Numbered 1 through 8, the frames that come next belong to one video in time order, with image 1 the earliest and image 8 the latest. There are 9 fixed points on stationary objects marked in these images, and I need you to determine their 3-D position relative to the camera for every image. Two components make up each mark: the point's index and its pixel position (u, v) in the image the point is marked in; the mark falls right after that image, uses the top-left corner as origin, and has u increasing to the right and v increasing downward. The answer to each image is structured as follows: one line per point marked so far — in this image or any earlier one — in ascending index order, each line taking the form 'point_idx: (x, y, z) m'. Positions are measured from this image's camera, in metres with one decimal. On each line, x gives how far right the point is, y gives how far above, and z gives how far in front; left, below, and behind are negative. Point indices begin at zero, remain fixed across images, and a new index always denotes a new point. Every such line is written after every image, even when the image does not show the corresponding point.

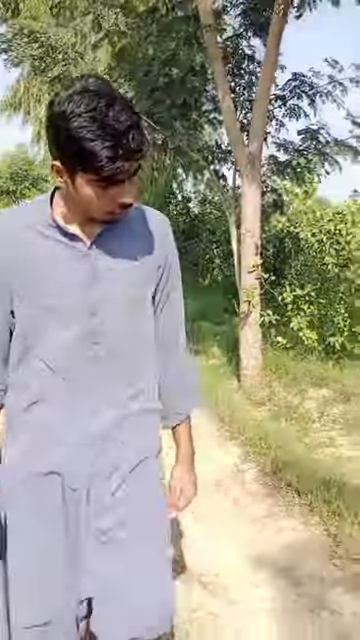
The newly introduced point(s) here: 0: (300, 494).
0: (+0.8, -1.1, +4.0) m
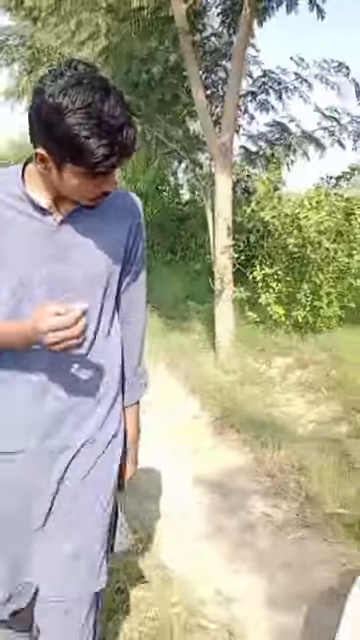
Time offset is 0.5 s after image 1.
0: (+0.5, -0.8, +4.7) m
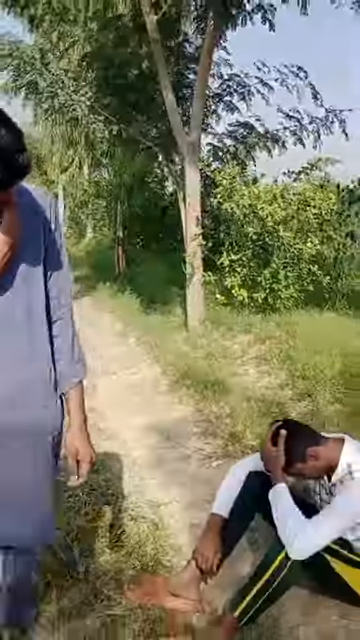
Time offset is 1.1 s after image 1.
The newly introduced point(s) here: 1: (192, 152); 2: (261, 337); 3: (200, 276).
0: (+0.1, -0.6, +5.6) m
1: (+0.2, +2.1, +8.1) m
2: (+1.0, -0.2, +7.7) m
3: (+0.3, +0.6, +8.5) m
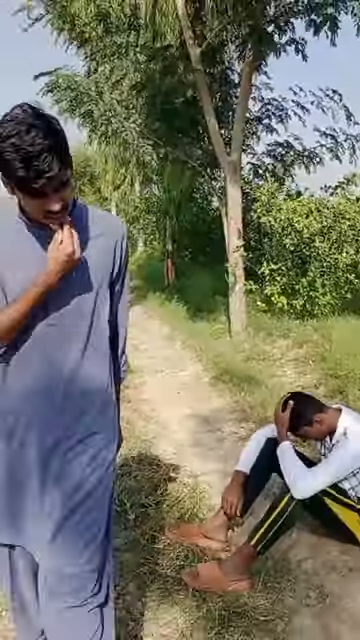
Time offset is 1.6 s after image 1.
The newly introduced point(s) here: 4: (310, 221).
0: (+0.5, -0.6, +6.3) m
1: (+0.7, +2.1, +8.8) m
2: (+1.5, -0.3, +8.3) m
3: (+0.9, +0.5, +9.1) m
4: (+1.8, +1.3, +8.8) m
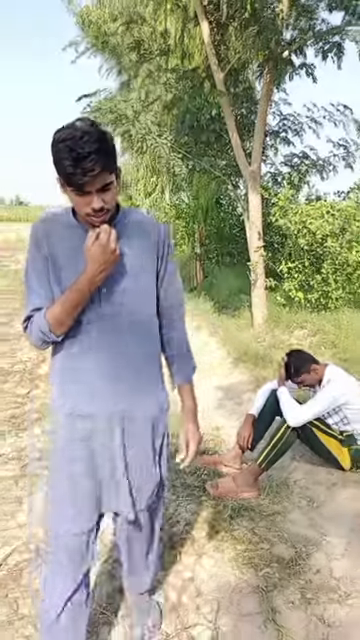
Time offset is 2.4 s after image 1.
0: (+0.8, -0.5, +7.3) m
1: (+1.1, +2.2, +9.8) m
2: (+1.9, -0.1, +9.3) m
3: (+1.3, +0.6, +10.2) m
4: (+2.2, +1.5, +9.8) m
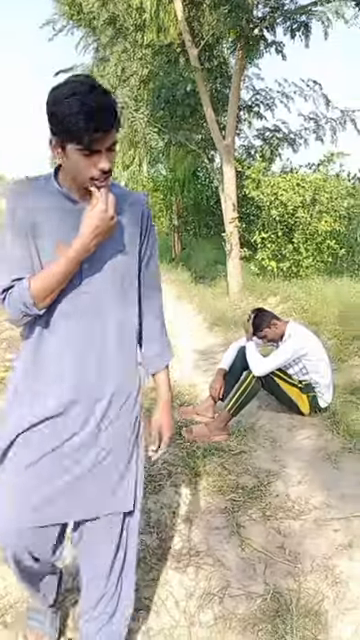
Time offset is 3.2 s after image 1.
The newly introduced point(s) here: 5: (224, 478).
0: (+0.5, -0.1, +7.8) m
1: (+0.8, +2.7, +10.2) m
2: (+1.6, +0.4, +9.8) m
3: (+1.0, +1.1, +10.6) m
4: (+1.8, +2.0, +10.2) m
5: (+0.3, -1.0, +4.1) m
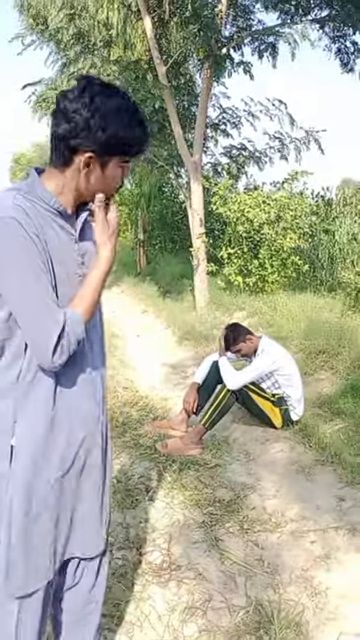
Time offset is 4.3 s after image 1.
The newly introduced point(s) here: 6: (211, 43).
0: (+0.2, -0.3, +7.9) m
1: (+0.2, +2.5, +10.4) m
2: (+1.1, +0.1, +10.0) m
3: (+0.4, +0.9, +10.8) m
4: (+1.3, +1.7, +10.4) m
5: (+0.1, -1.1, +4.1) m
6: (+0.4, +4.0, +9.1) m
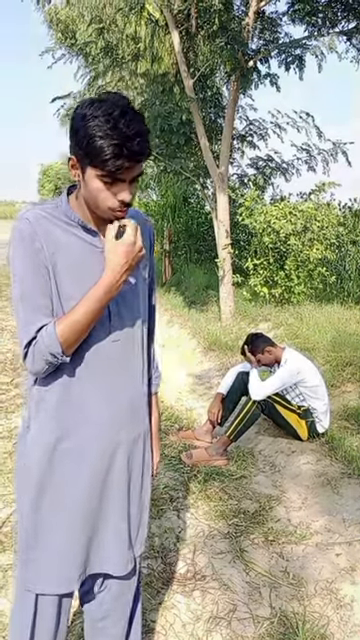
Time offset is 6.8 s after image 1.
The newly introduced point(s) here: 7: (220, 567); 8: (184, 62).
0: (+0.5, -0.4, +7.9) m
1: (+0.7, +2.3, +10.4) m
2: (+1.5, 0.0, +9.9) m
3: (+0.9, +0.7, +10.8) m
4: (+1.7, +1.6, +10.4) m
5: (+0.3, -1.2, +4.1) m
6: (+0.8, +3.8, +9.2) m
7: (+0.2, -1.3, +3.4) m
8: (+0.1, +4.0, +9.9) m
